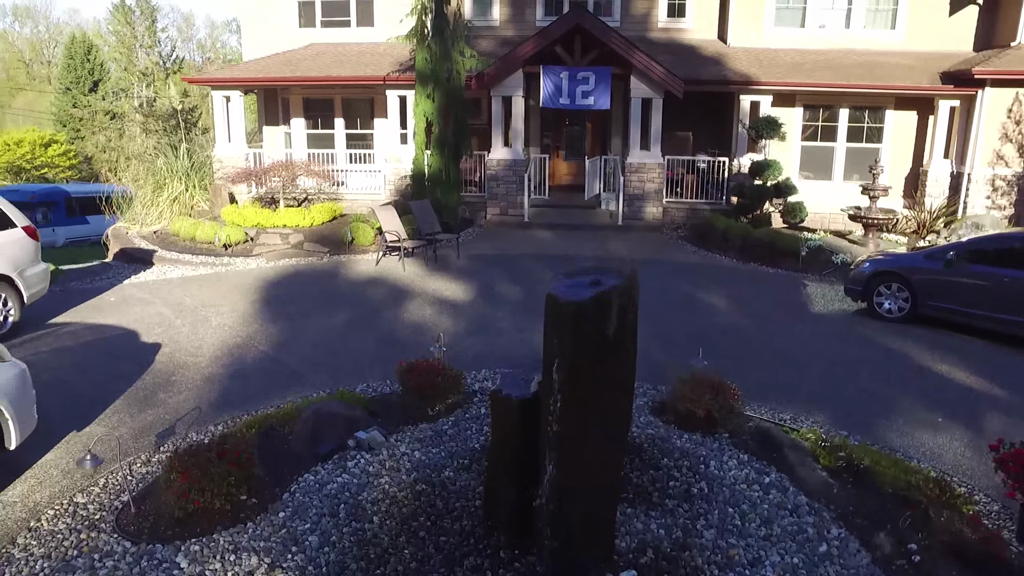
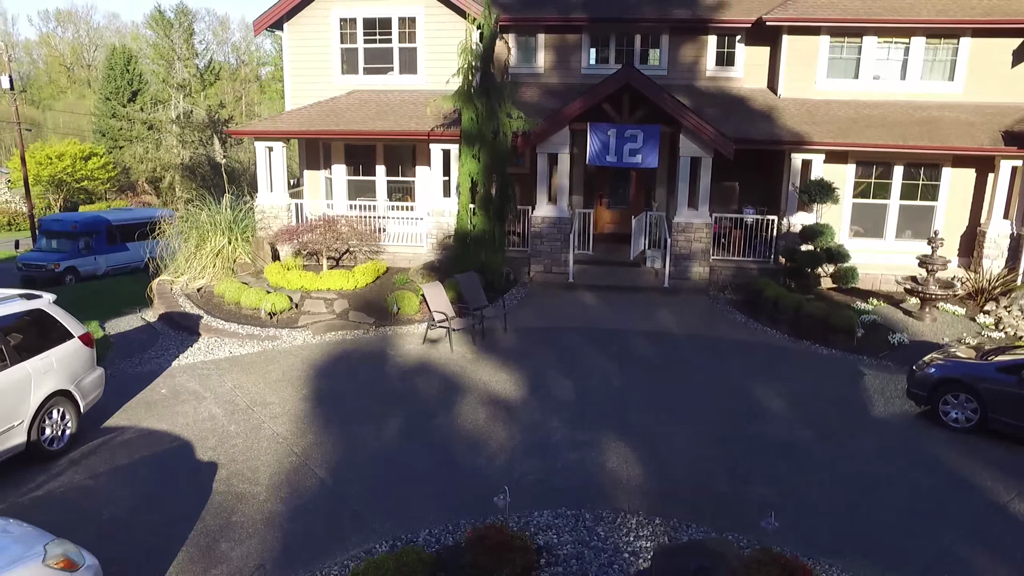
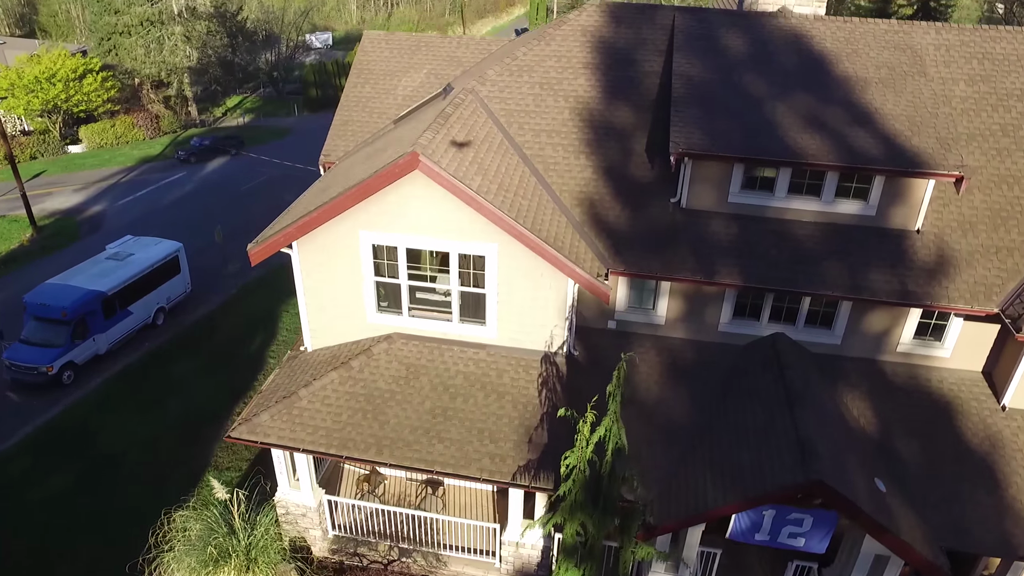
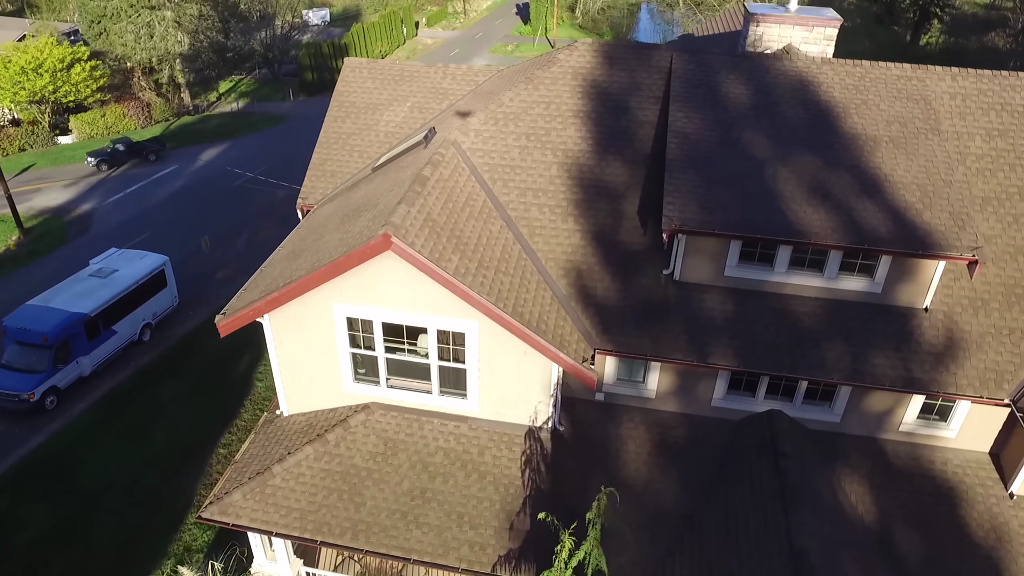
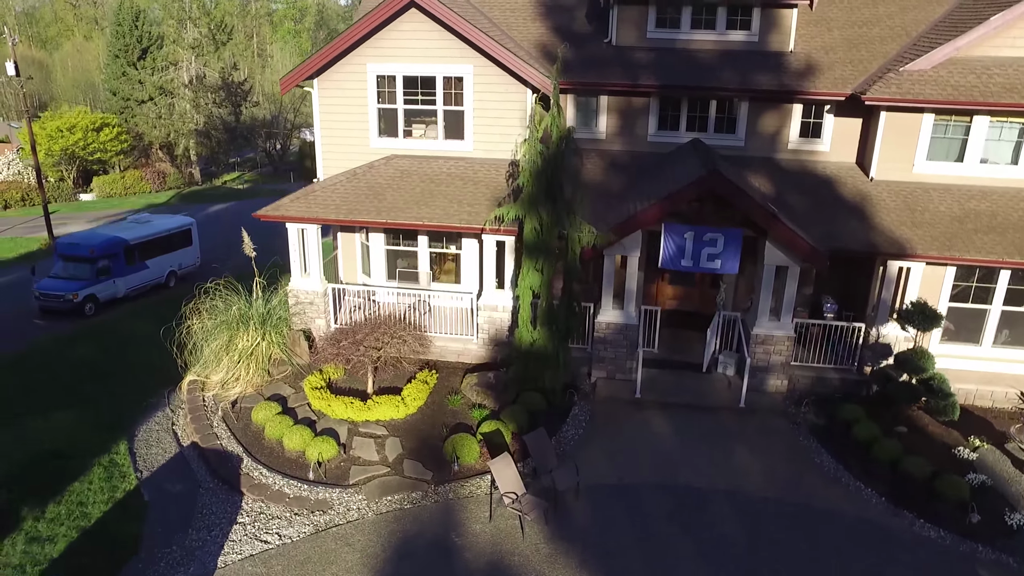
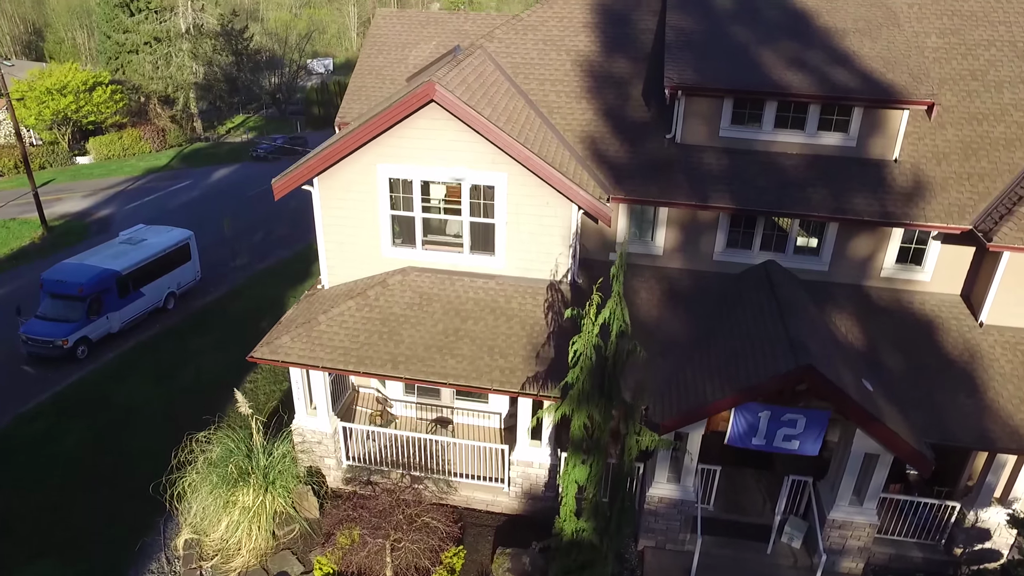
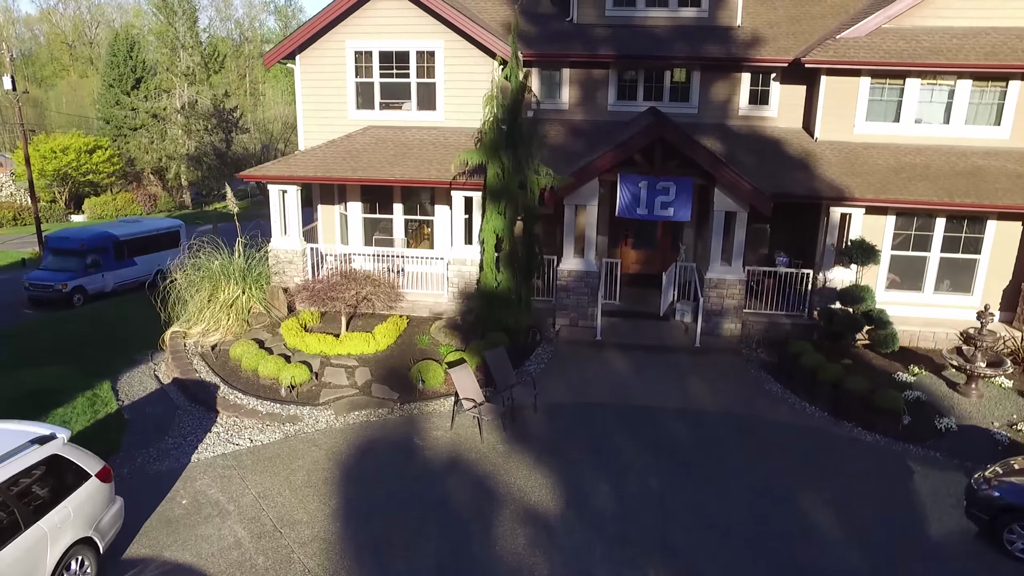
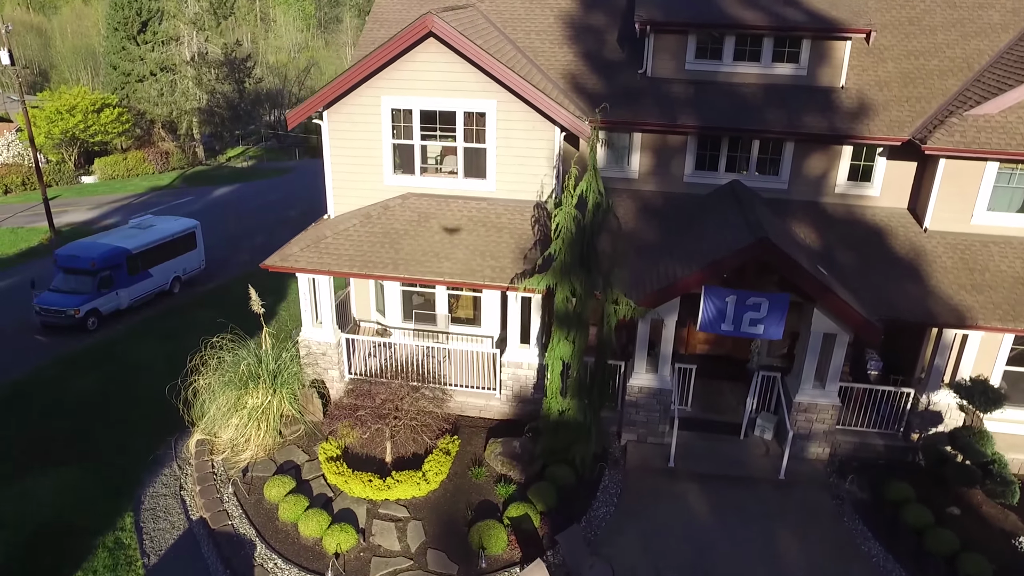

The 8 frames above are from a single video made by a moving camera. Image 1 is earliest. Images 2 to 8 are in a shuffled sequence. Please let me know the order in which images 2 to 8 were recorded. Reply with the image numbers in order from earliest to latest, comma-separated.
2, 7, 5, 8, 6, 3, 4
